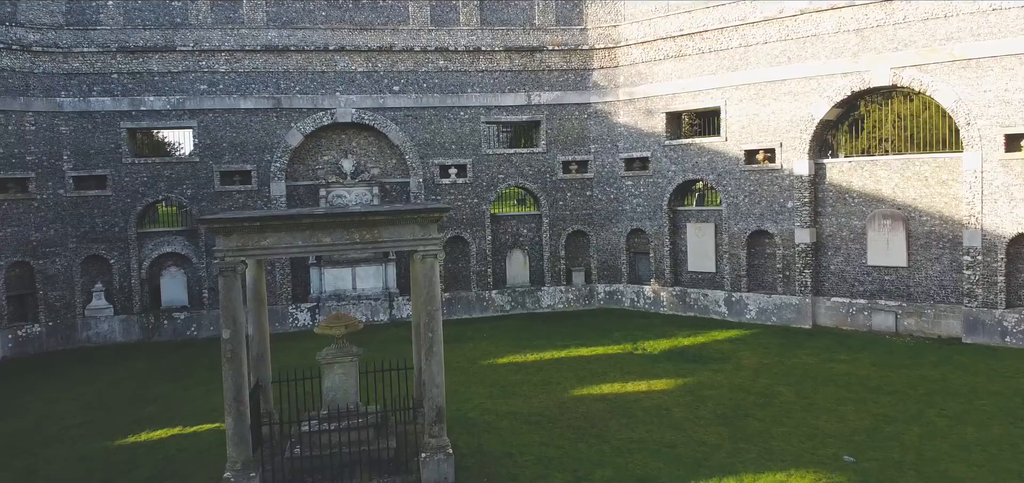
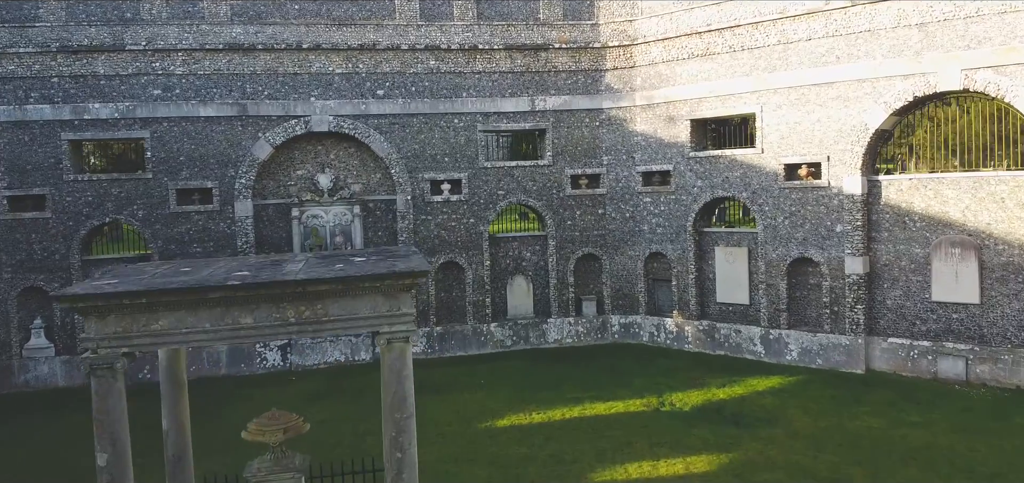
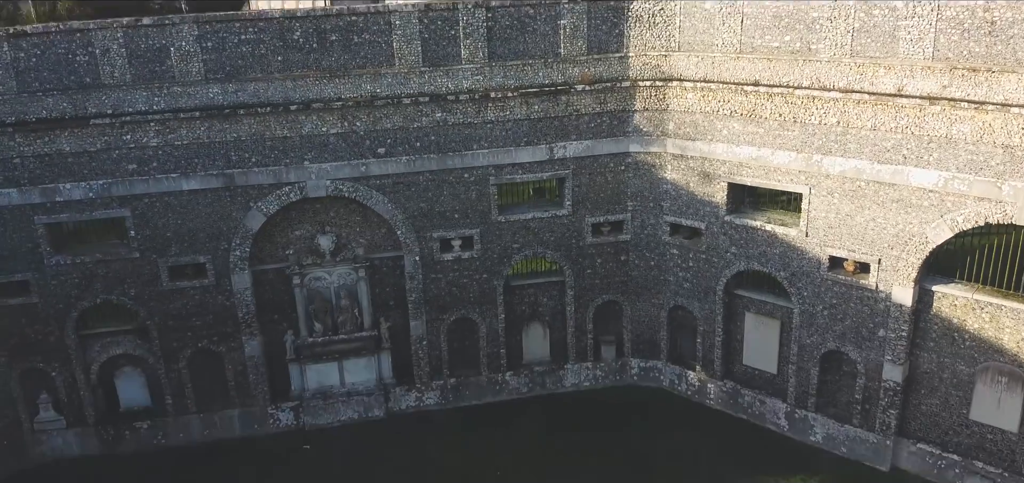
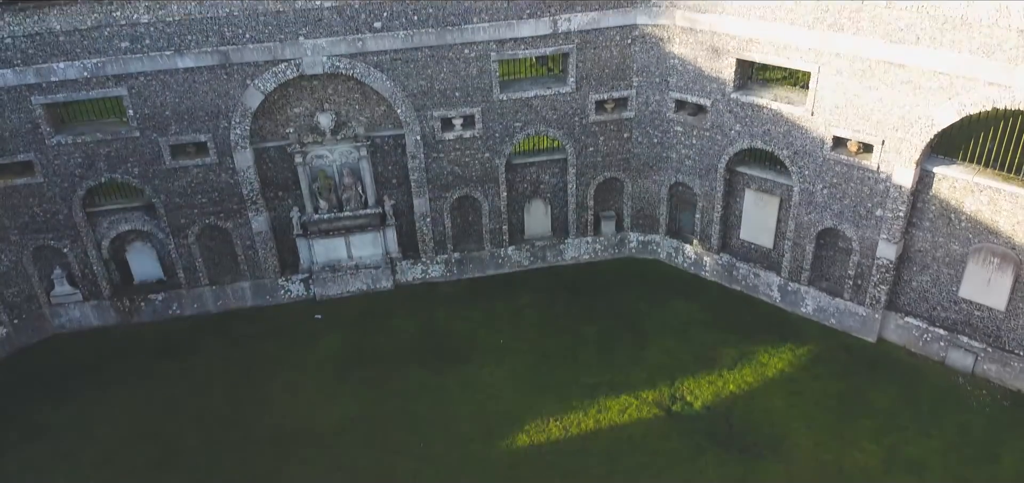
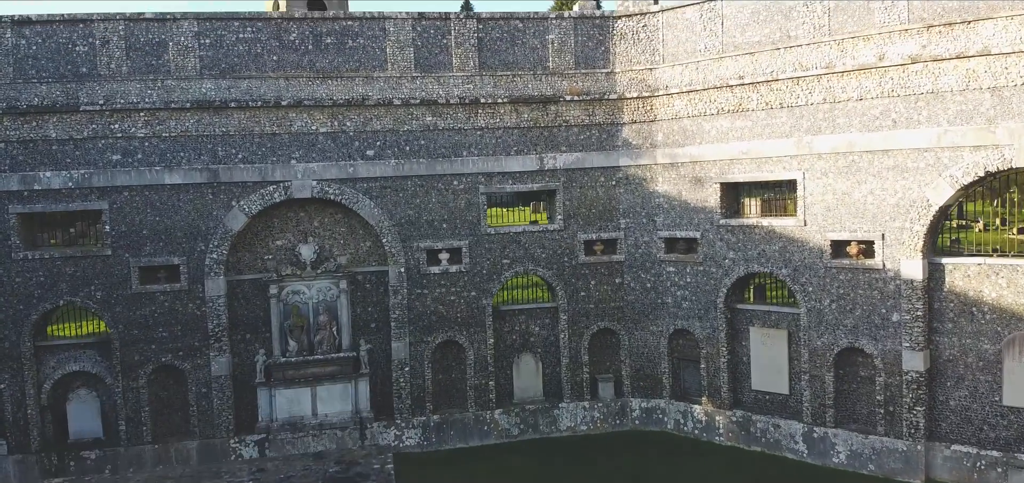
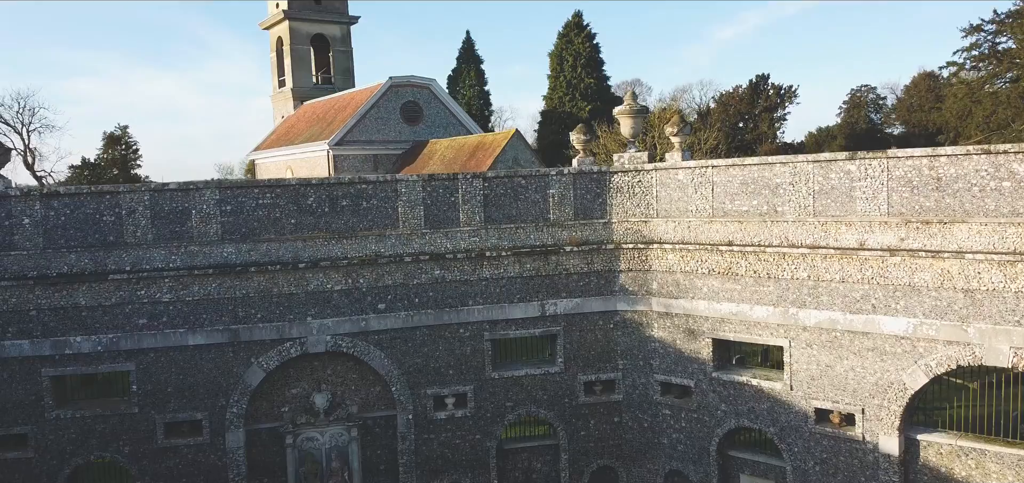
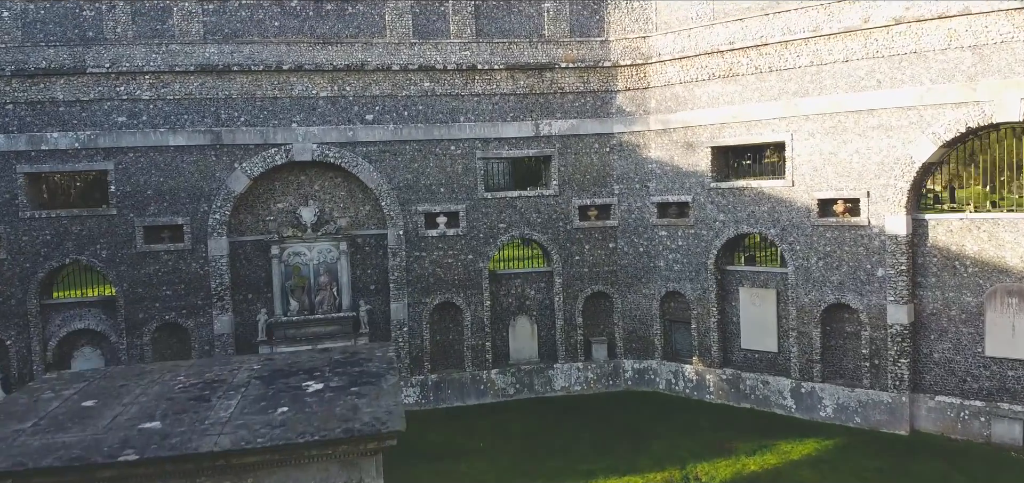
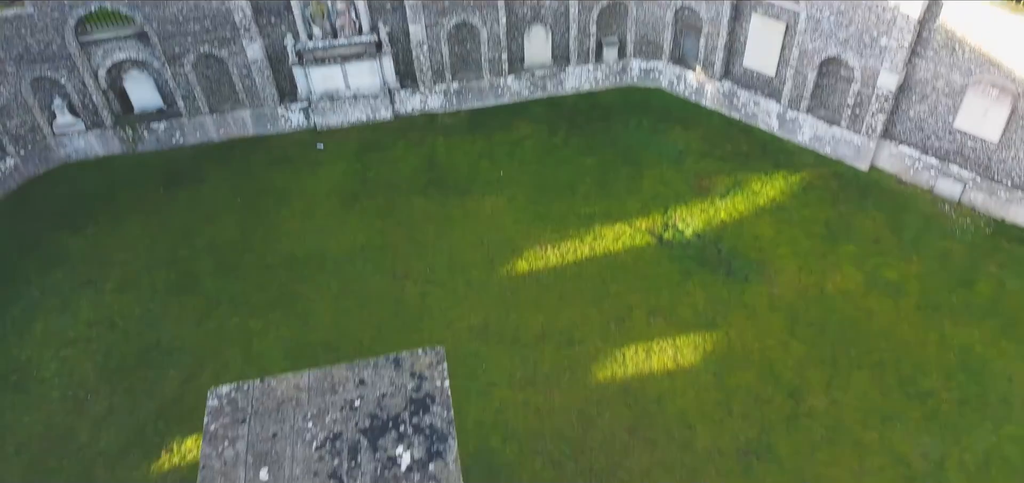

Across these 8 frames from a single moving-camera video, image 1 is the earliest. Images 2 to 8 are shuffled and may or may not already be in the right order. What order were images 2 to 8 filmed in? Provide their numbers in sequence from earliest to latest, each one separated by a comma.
2, 7, 5, 6, 3, 4, 8
